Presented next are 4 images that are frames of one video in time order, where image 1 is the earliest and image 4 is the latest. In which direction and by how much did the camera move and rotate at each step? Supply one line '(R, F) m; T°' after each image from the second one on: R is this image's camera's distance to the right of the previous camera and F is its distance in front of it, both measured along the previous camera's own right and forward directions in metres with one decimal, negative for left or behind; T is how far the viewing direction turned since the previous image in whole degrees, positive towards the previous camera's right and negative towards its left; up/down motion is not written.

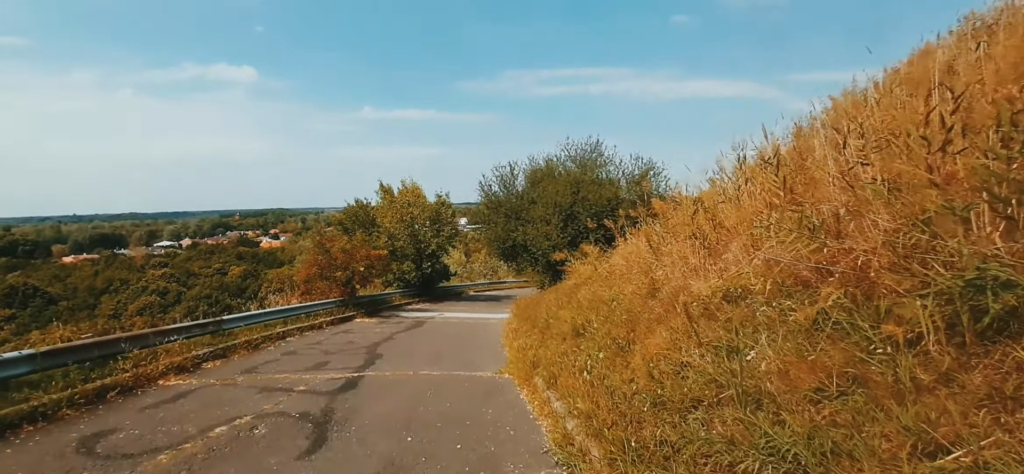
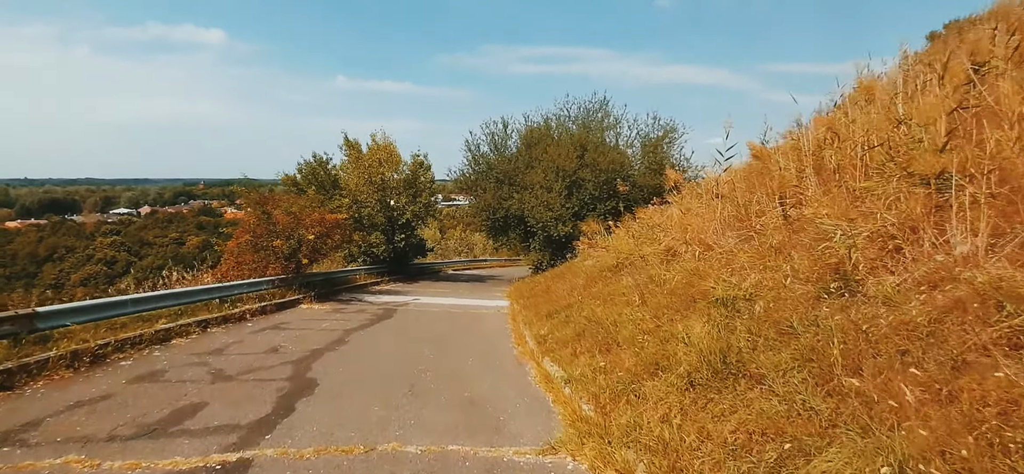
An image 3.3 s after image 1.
(-0.8, +4.5) m; +3°
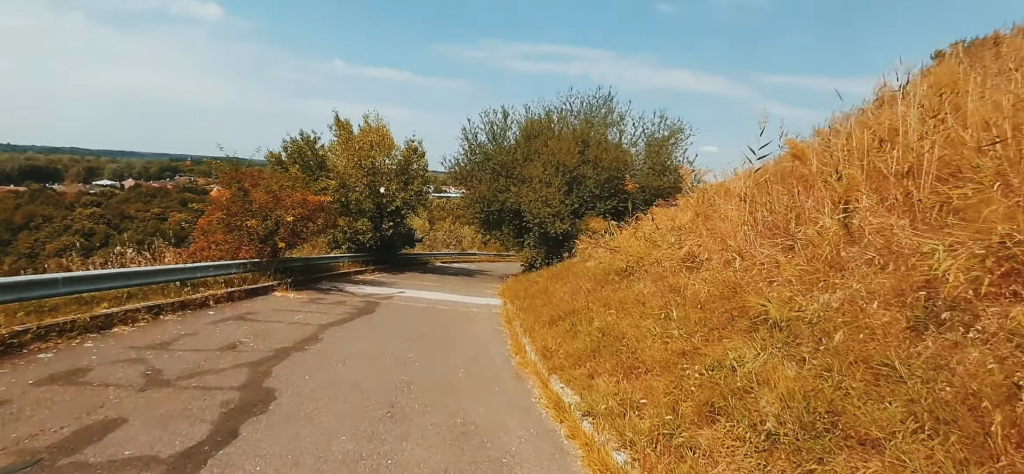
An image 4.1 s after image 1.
(-0.2, +1.0) m; +1°
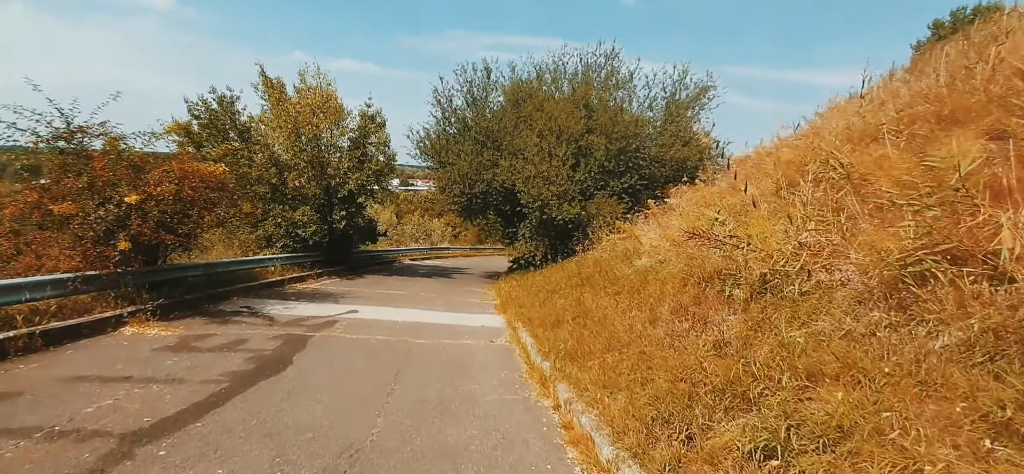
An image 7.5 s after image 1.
(-0.7, +4.6) m; +3°
